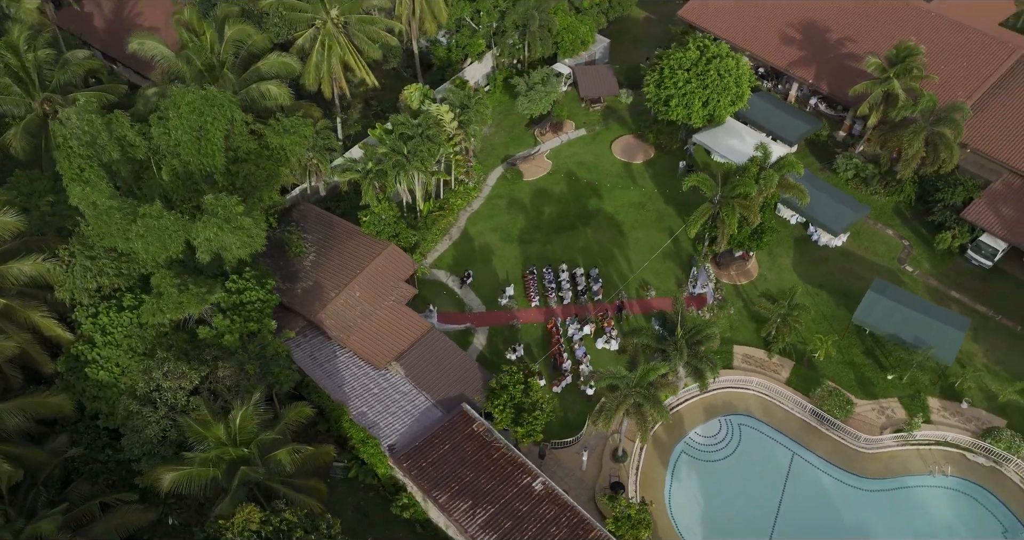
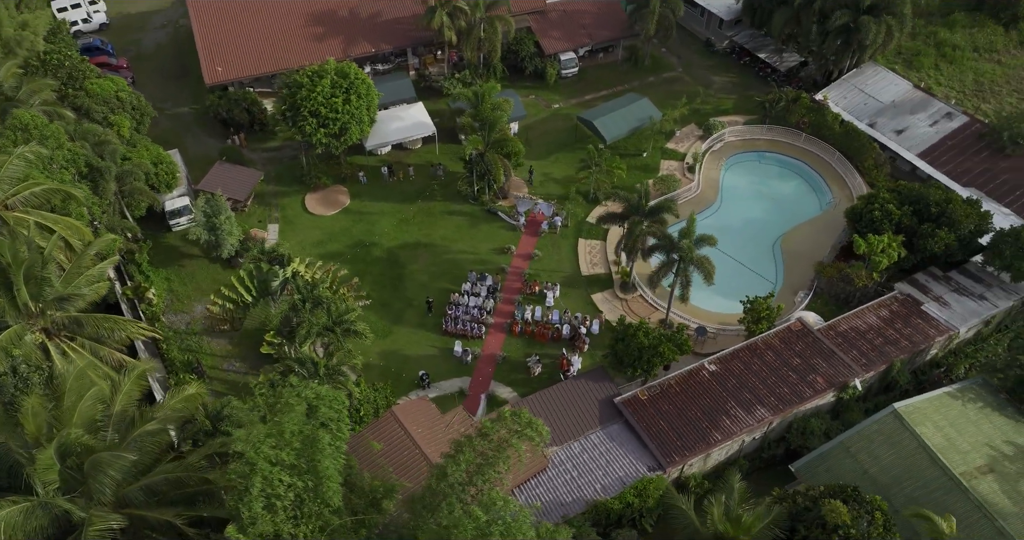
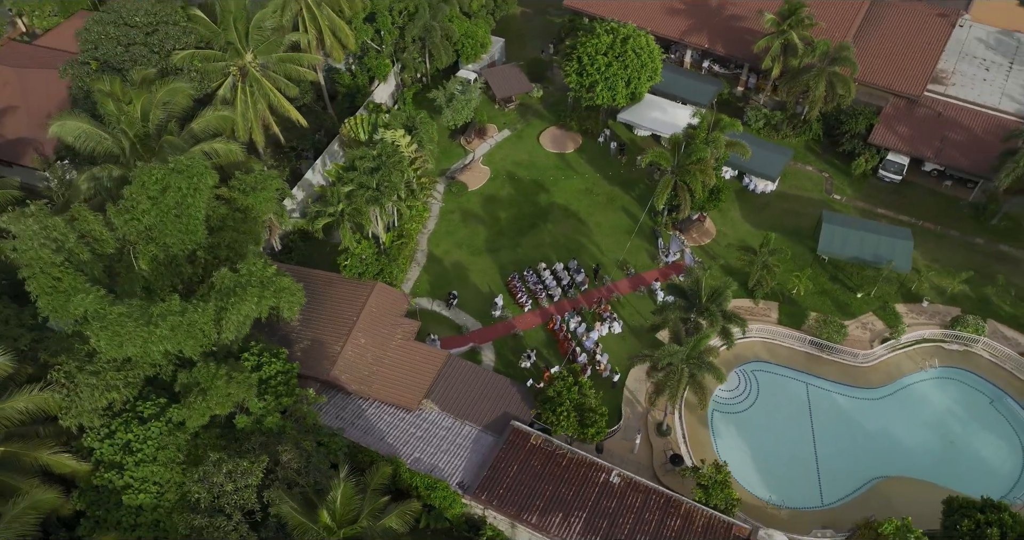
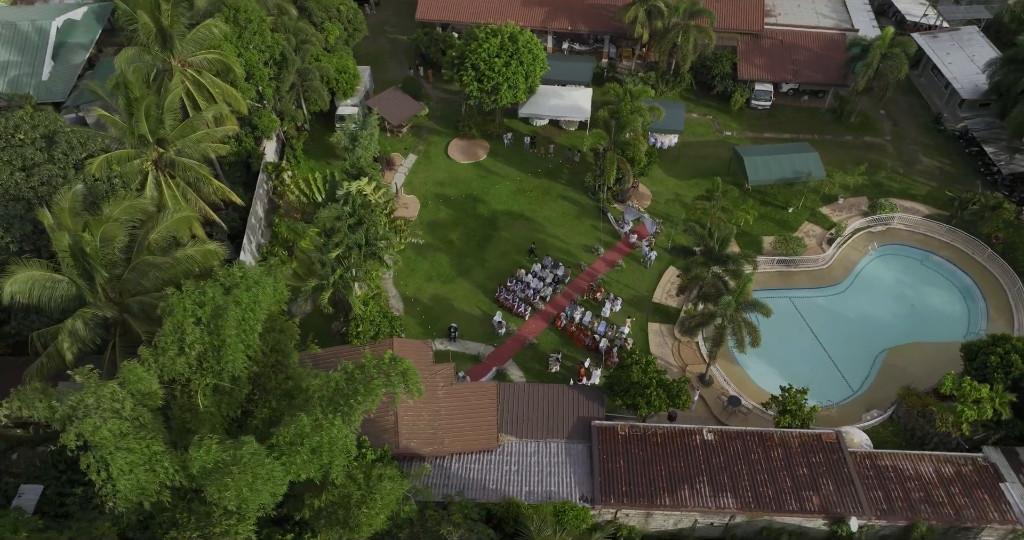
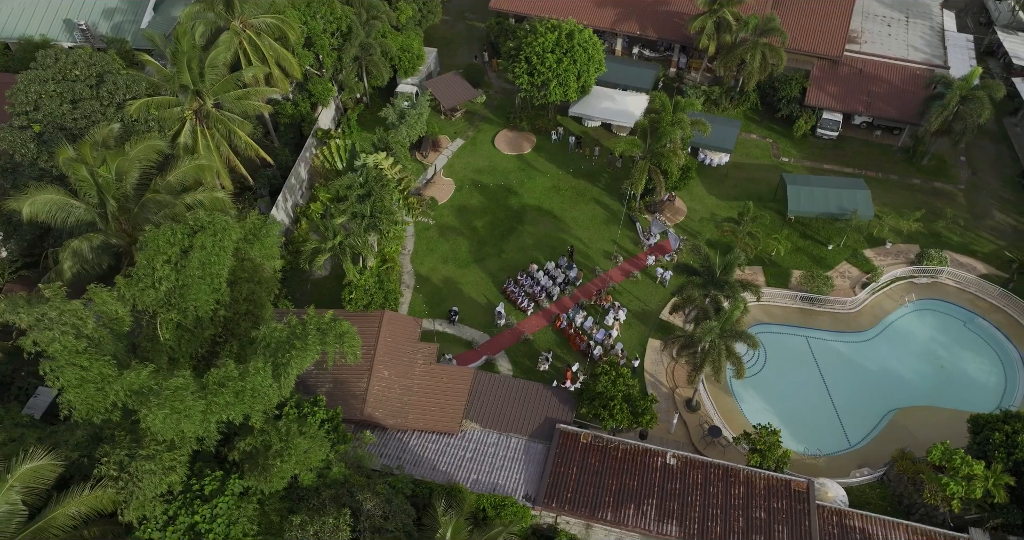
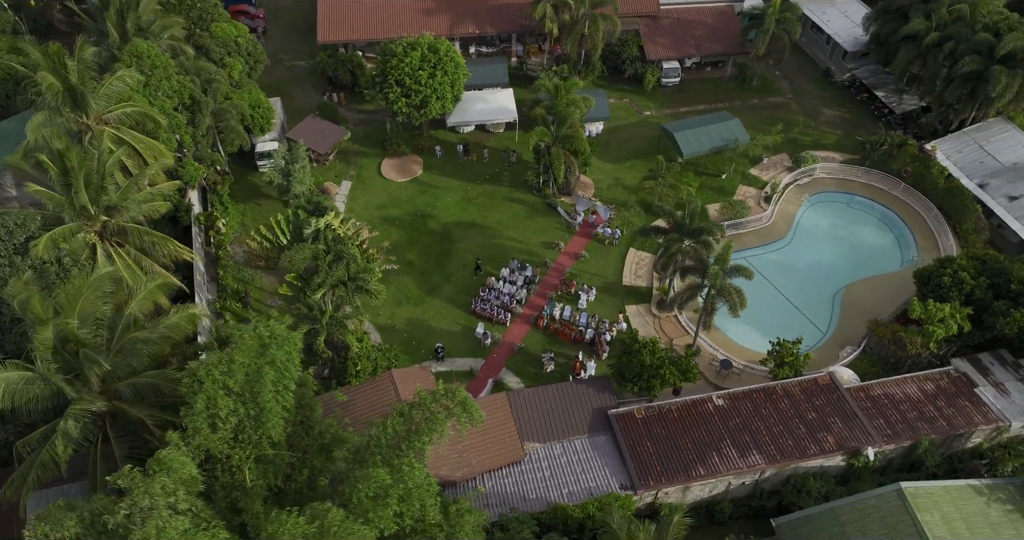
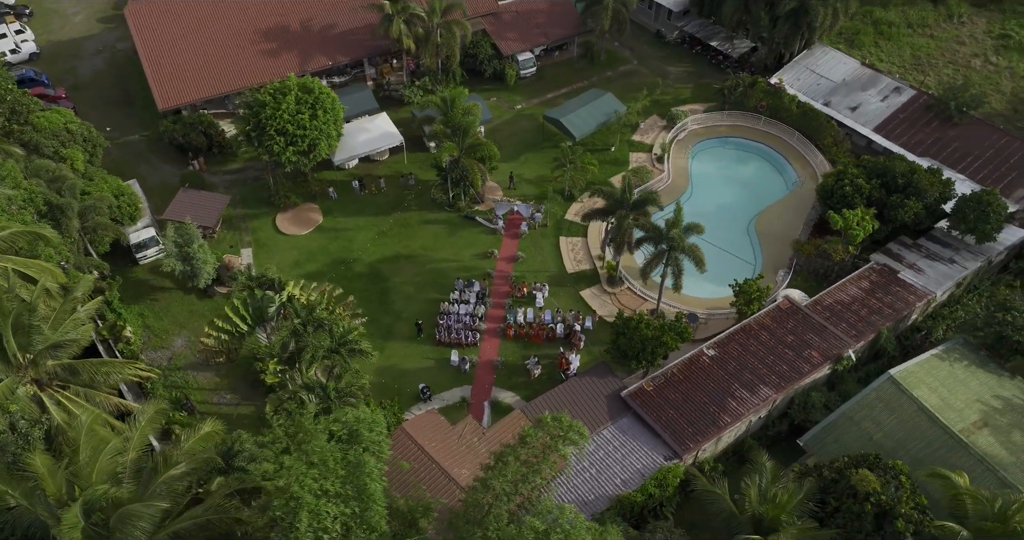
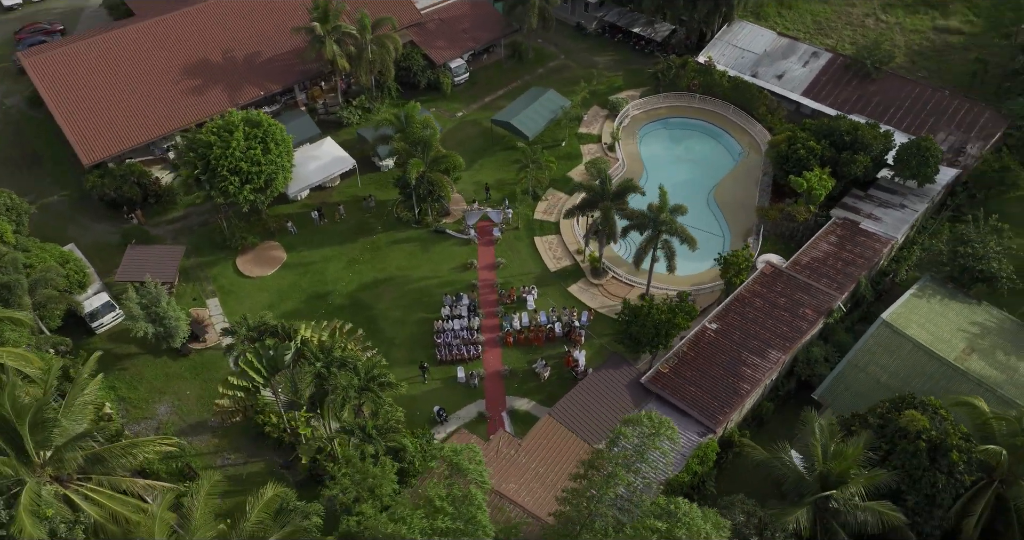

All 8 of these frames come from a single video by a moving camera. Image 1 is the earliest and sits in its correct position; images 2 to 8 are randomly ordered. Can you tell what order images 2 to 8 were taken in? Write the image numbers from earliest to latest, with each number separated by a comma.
3, 5, 4, 6, 2, 7, 8
